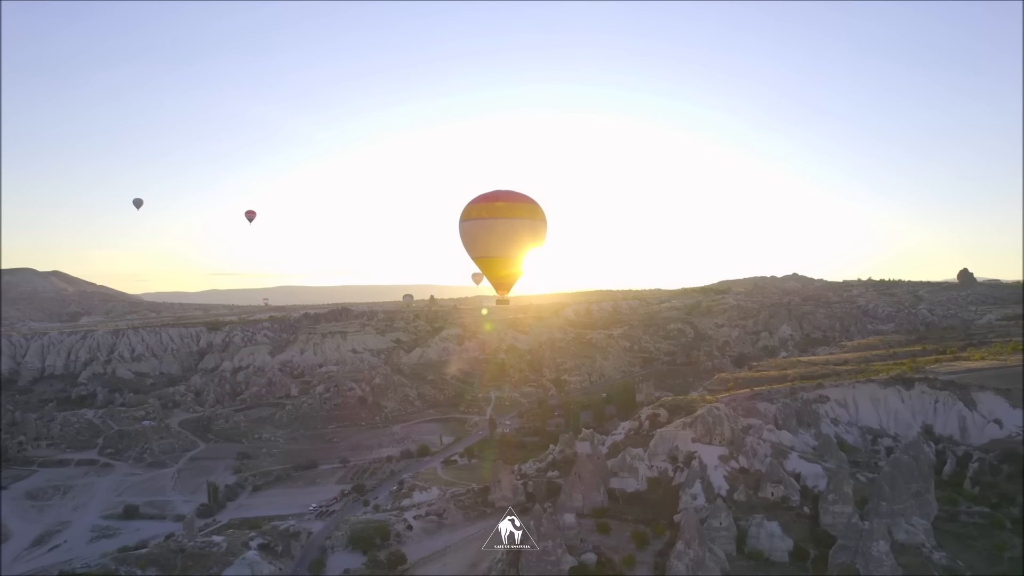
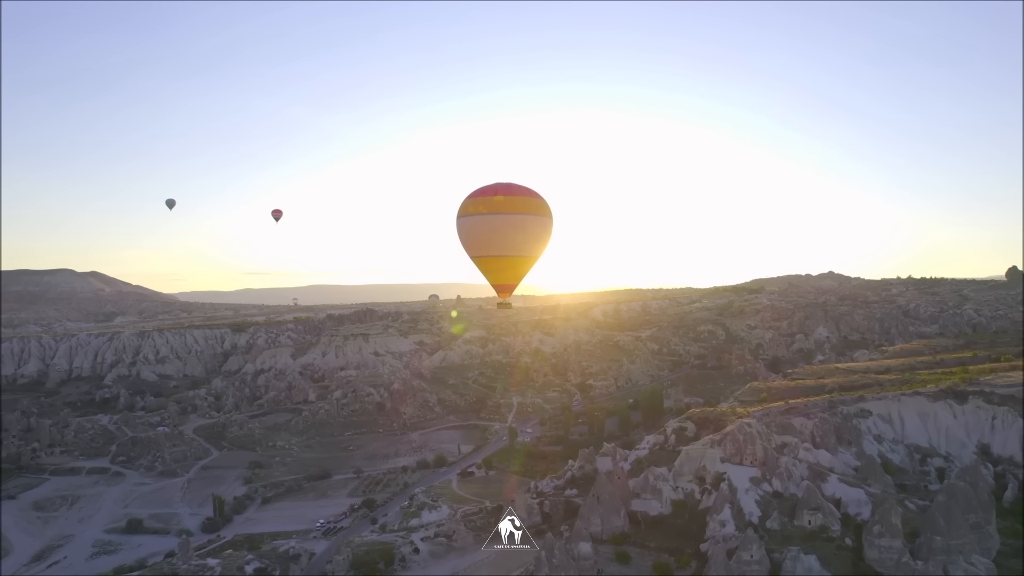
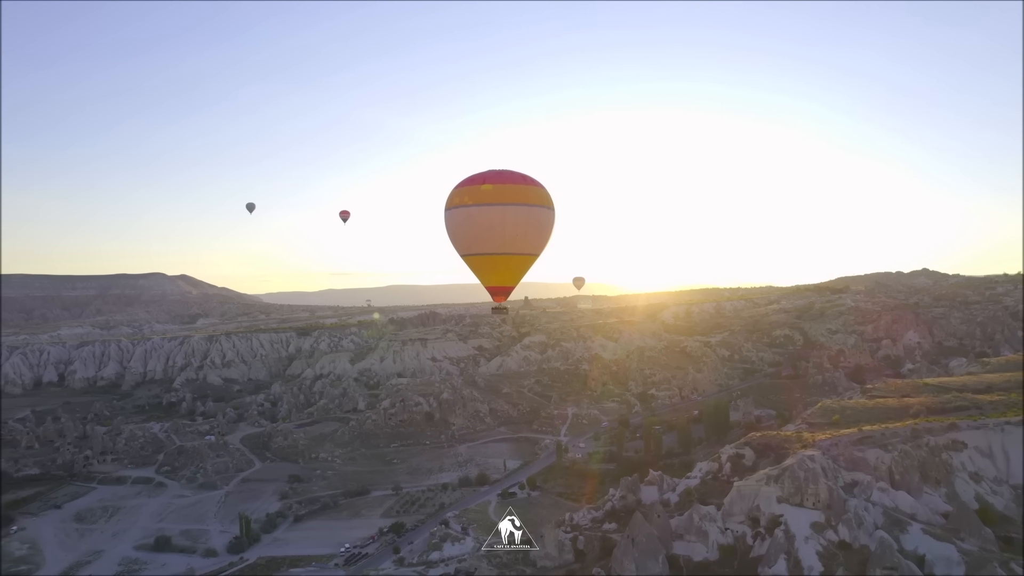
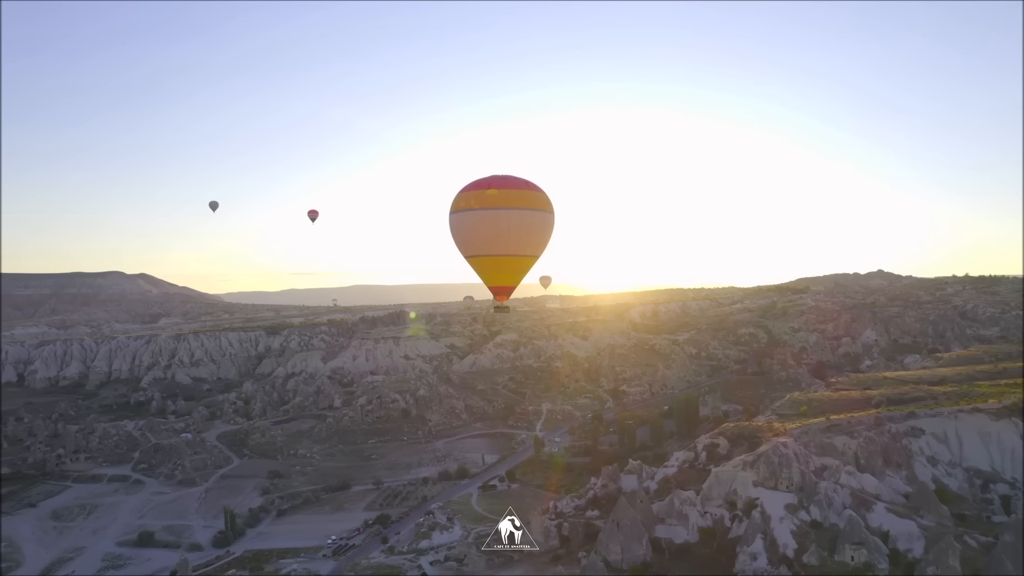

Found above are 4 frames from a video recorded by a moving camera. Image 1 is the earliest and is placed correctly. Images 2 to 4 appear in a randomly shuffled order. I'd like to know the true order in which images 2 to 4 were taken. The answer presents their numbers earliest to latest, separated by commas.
2, 4, 3
